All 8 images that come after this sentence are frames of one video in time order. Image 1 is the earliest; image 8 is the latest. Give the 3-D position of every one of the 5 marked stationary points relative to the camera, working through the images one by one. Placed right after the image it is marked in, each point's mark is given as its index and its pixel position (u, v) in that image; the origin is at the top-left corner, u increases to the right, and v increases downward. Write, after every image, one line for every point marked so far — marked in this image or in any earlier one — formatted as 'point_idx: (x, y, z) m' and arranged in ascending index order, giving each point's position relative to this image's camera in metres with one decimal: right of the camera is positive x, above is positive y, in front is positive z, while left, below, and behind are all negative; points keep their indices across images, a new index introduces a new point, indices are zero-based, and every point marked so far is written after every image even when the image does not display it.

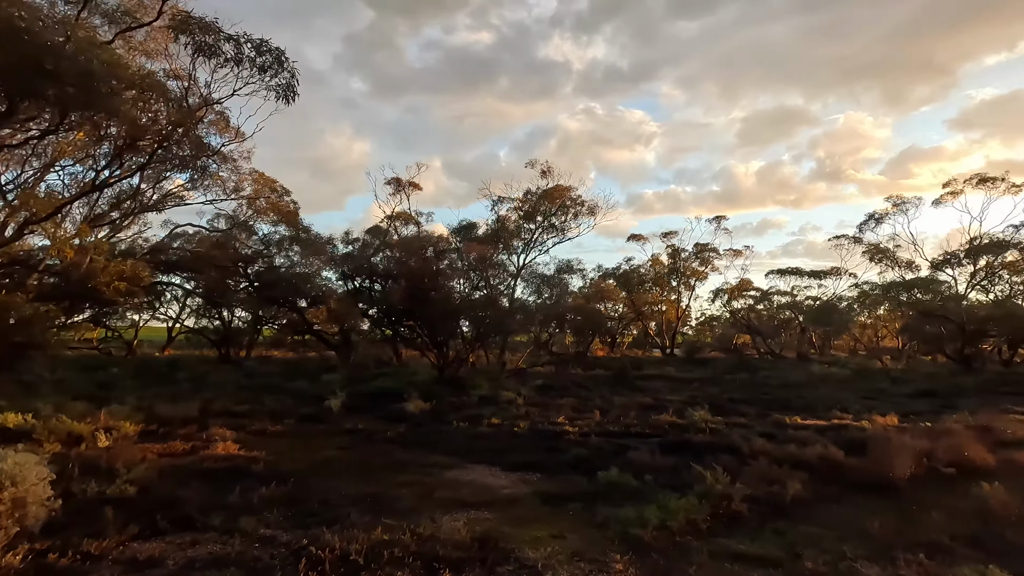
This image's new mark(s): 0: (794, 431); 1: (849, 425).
0: (+8.2, -4.2, +15.7) m
1: (+10.4, -4.3, +16.7) m
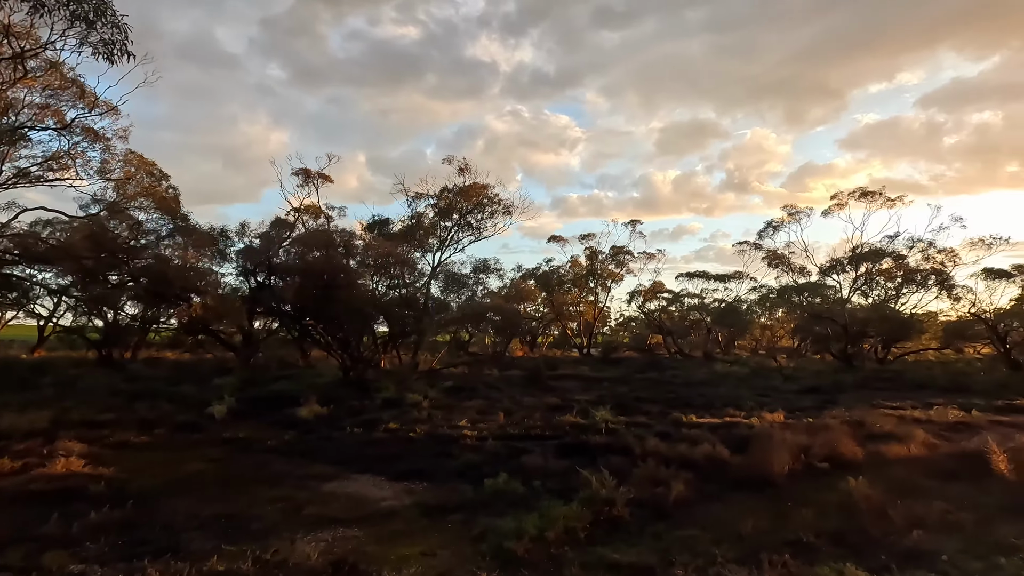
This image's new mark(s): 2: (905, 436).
0: (+5.2, -4.2, +15.9) m
1: (+7.3, -4.3, +17.3) m
2: (+11.6, -4.3, +15.7) m
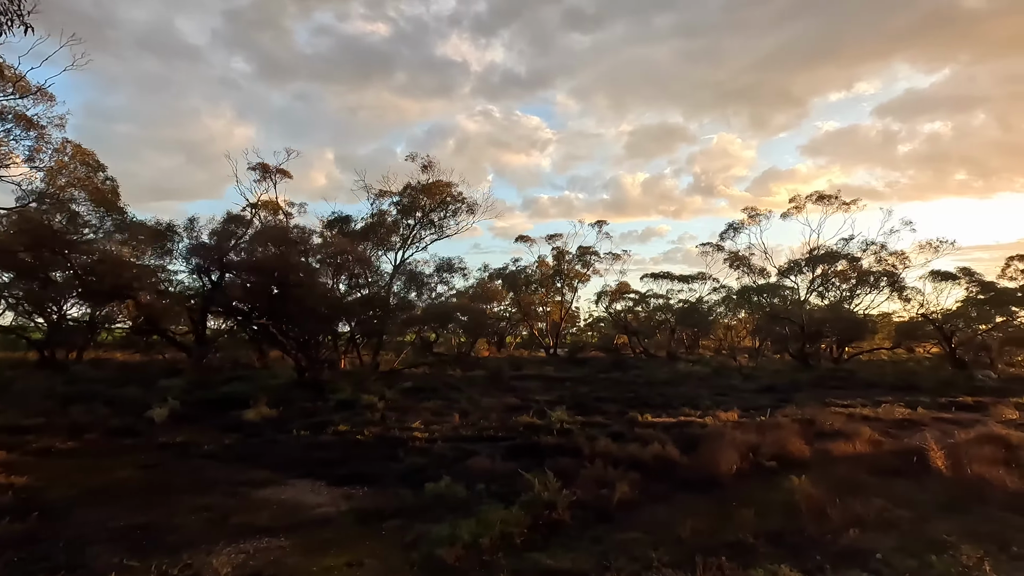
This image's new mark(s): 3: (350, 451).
0: (+3.8, -4.2, +15.9) m
1: (+5.8, -4.3, +17.3) m
2: (+10.2, -4.3, +16.0) m
3: (-4.2, -4.2, +14.0) m
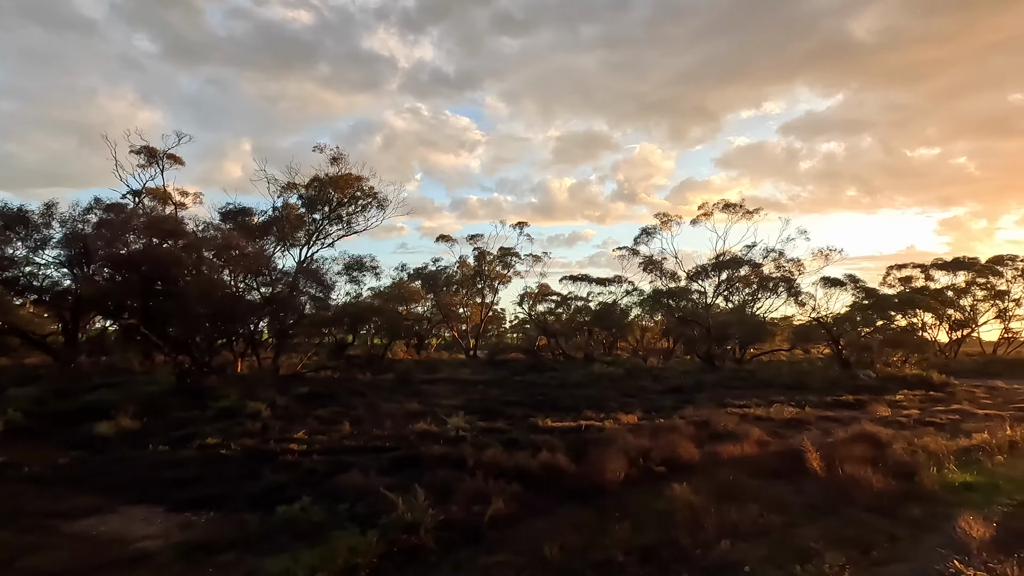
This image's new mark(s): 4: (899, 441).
0: (+0.8, -4.2, +15.3) m
1: (+2.5, -4.3, +17.0) m
2: (+7.0, -4.4, +16.3) m
3: (-7.0, -4.2, +12.4) m
4: (+10.3, -4.1, +14.3) m
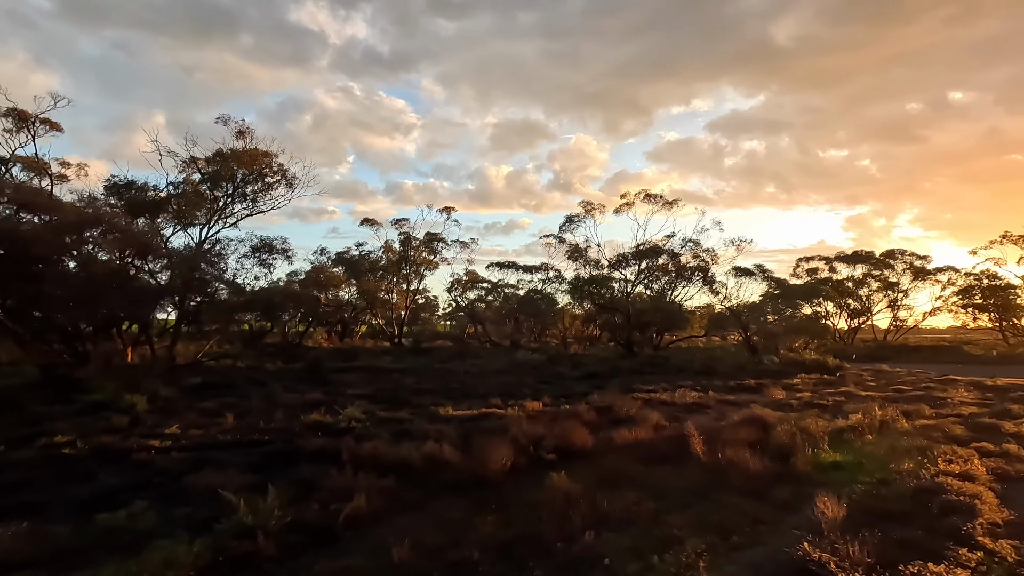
0: (-2.1, -3.8, +14.7) m
1: (-0.6, -3.9, +16.6) m
2: (+4.0, -4.0, +16.4) m
3: (-9.4, -3.7, +10.9) m
4: (+7.5, -3.7, +14.8) m
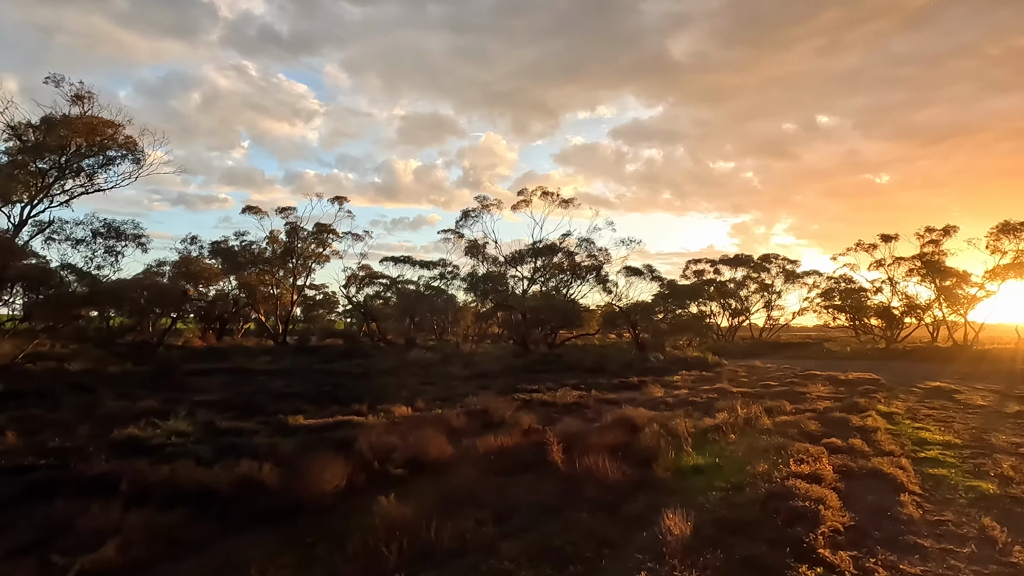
0: (-5.7, -3.6, +12.7) m
1: (-4.4, -3.7, +14.9) m
2: (0.0, -3.9, +15.4) m
3: (-12.2, -3.4, +7.7) m
4: (+3.8, -3.7, +14.5) m
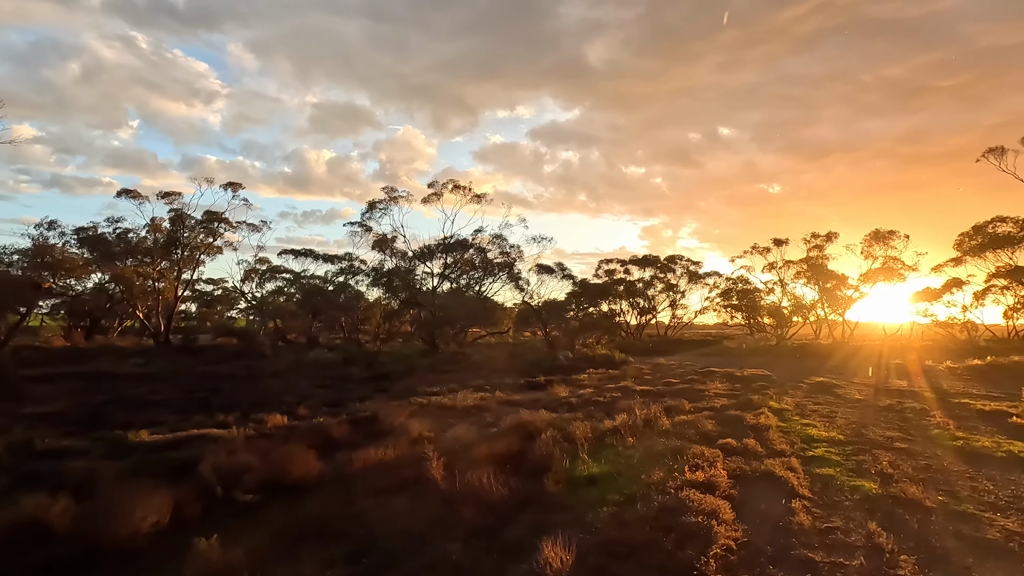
0: (-8.1, -3.4, +10.5) m
1: (-7.2, -3.5, +12.8) m
2: (-2.9, -3.8, +14.0) m
3: (-13.8, -3.2, +4.6) m
4: (+1.0, -3.6, +13.6) m
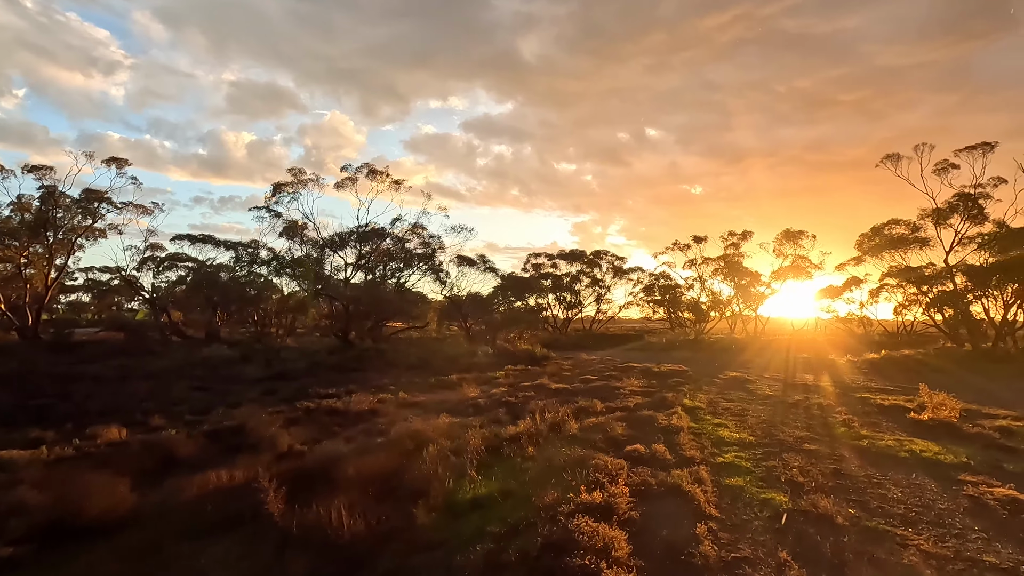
0: (-10.2, -3.1, +7.7) m
1: (-9.6, -3.2, +10.1) m
2: (-5.4, -3.5, +11.9) m
3: (-15.1, -2.9, +1.1) m
4: (-1.6, -3.4, +12.0) m
